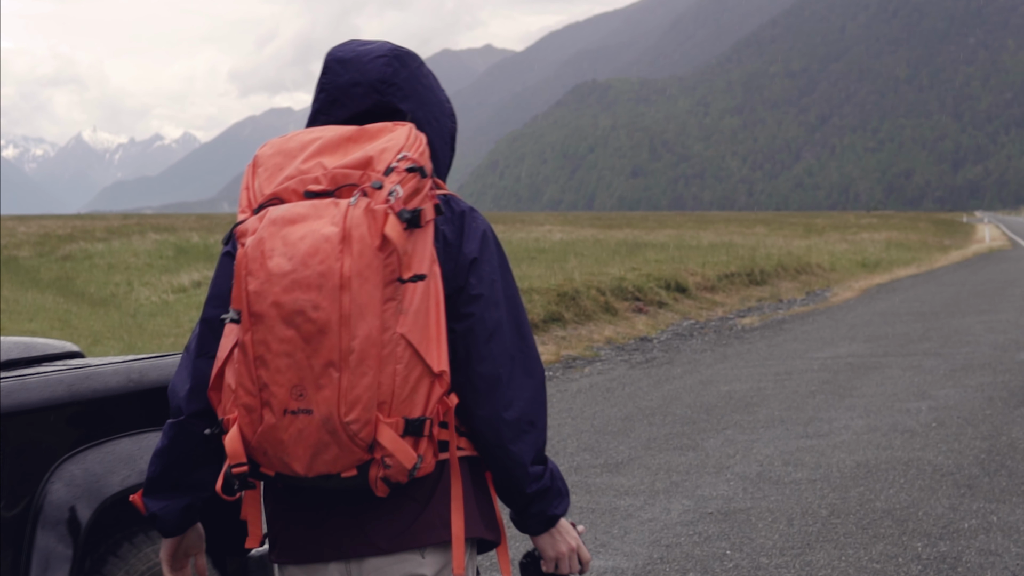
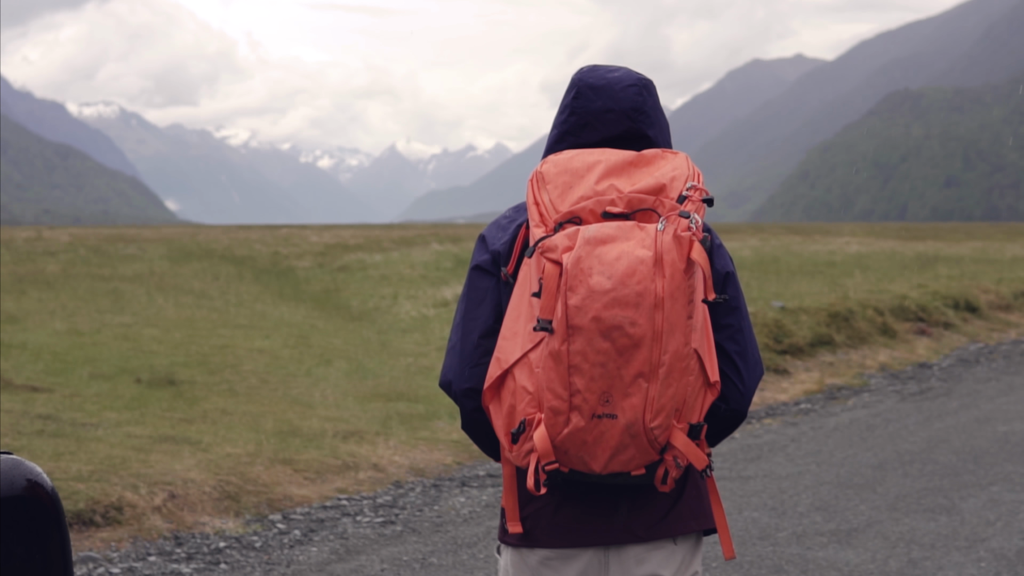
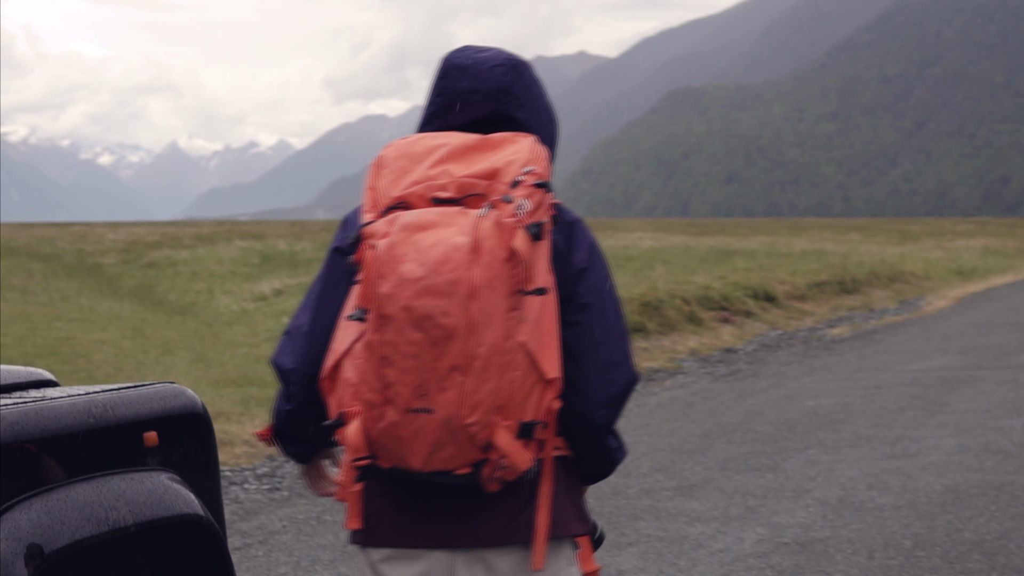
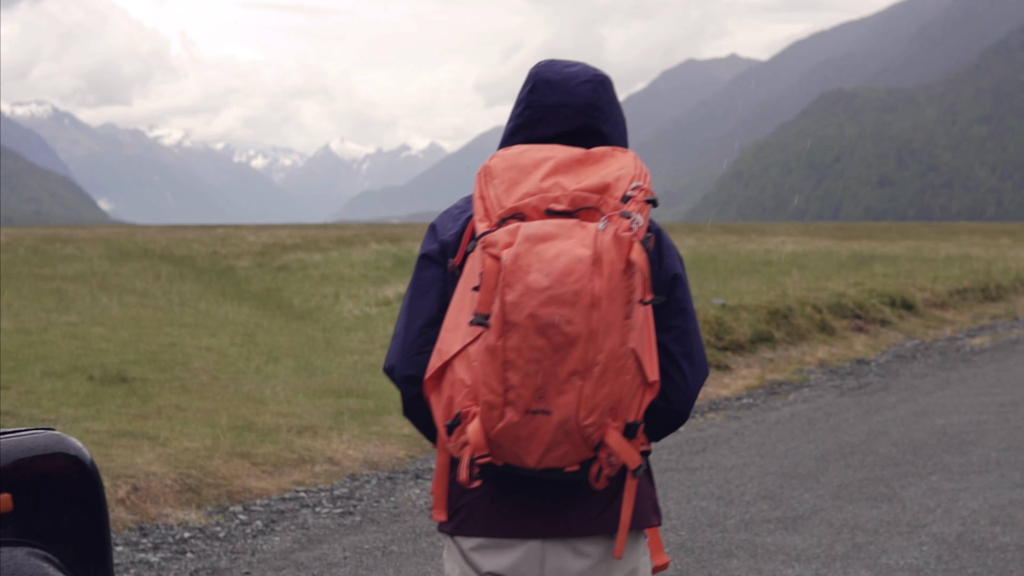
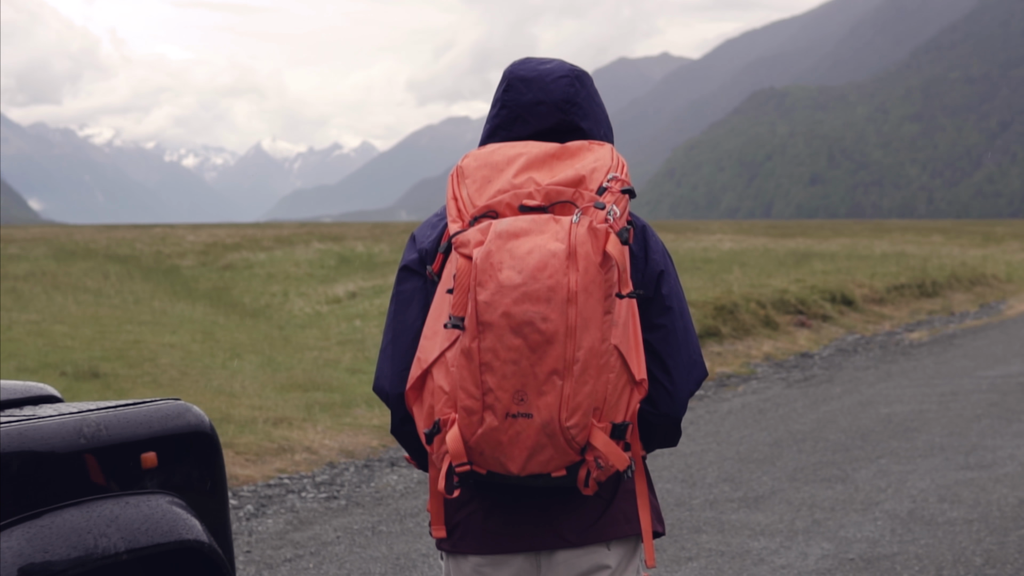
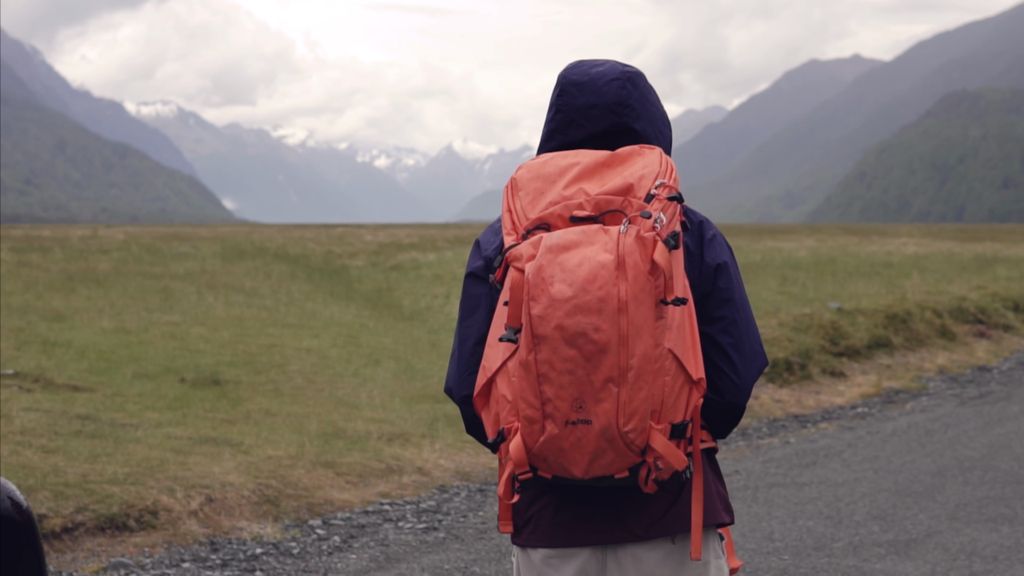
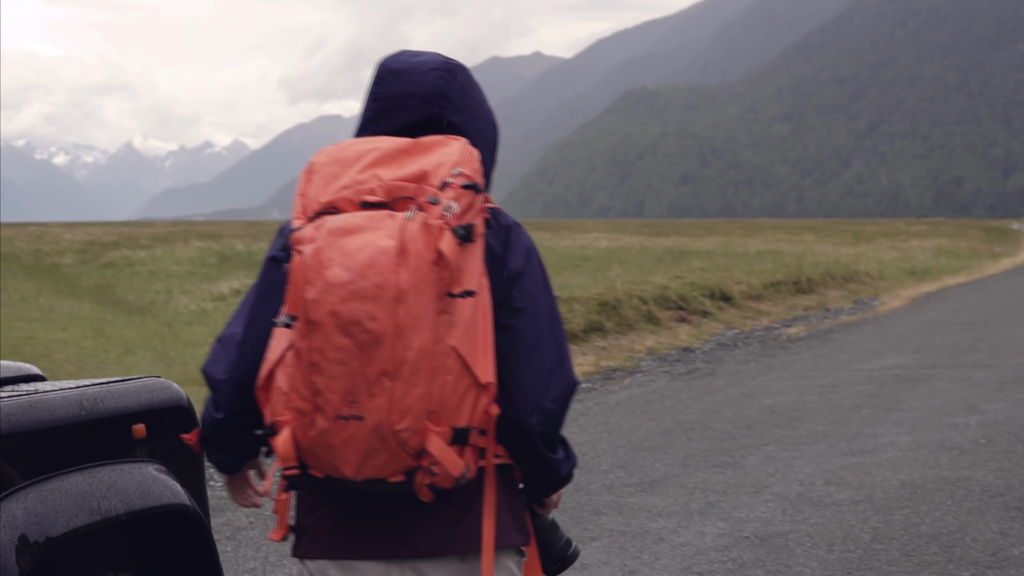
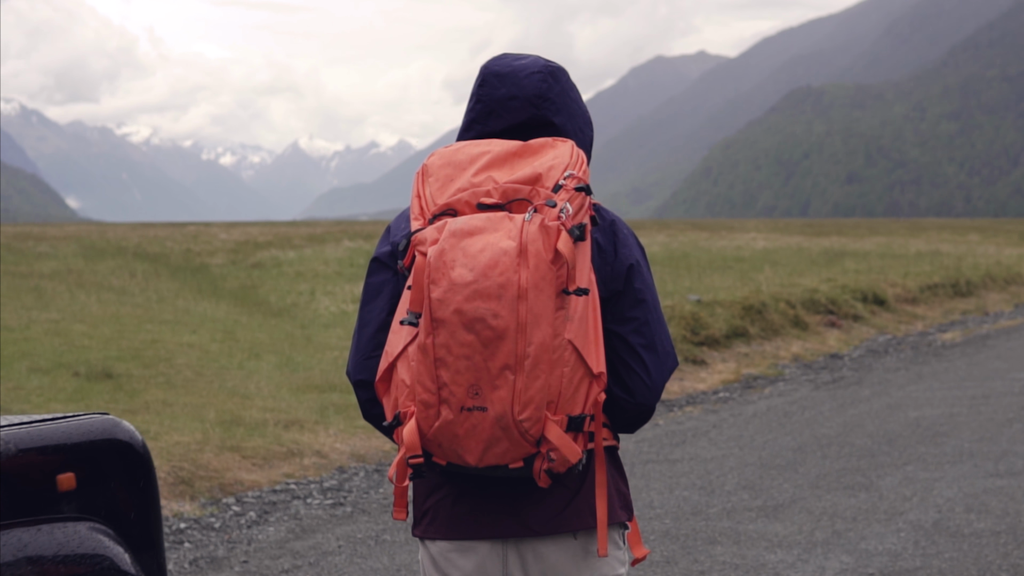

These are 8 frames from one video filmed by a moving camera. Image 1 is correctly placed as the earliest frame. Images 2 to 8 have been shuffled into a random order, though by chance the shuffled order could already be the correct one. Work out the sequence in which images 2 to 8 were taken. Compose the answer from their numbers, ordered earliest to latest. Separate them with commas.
7, 3, 5, 8, 4, 2, 6
